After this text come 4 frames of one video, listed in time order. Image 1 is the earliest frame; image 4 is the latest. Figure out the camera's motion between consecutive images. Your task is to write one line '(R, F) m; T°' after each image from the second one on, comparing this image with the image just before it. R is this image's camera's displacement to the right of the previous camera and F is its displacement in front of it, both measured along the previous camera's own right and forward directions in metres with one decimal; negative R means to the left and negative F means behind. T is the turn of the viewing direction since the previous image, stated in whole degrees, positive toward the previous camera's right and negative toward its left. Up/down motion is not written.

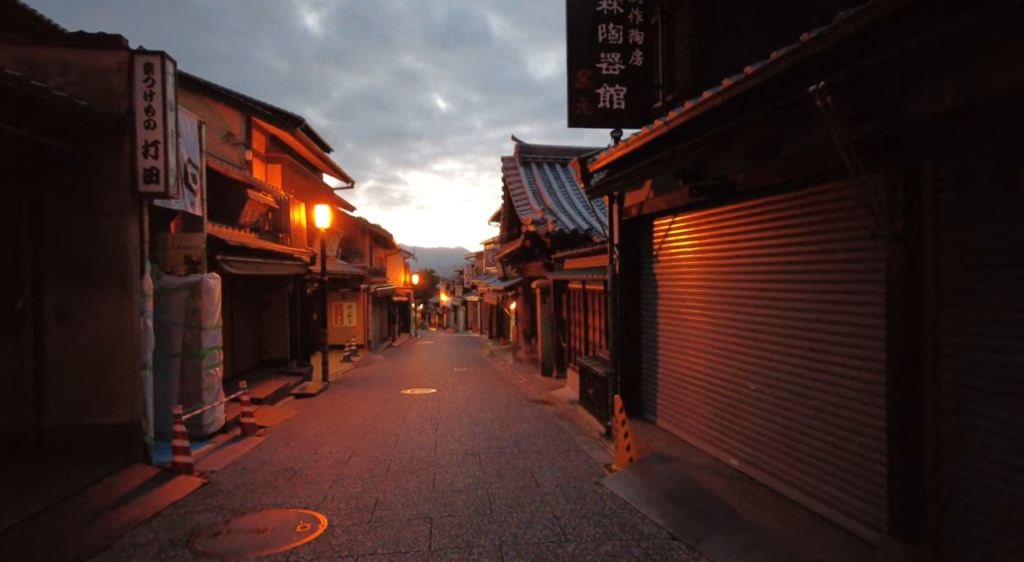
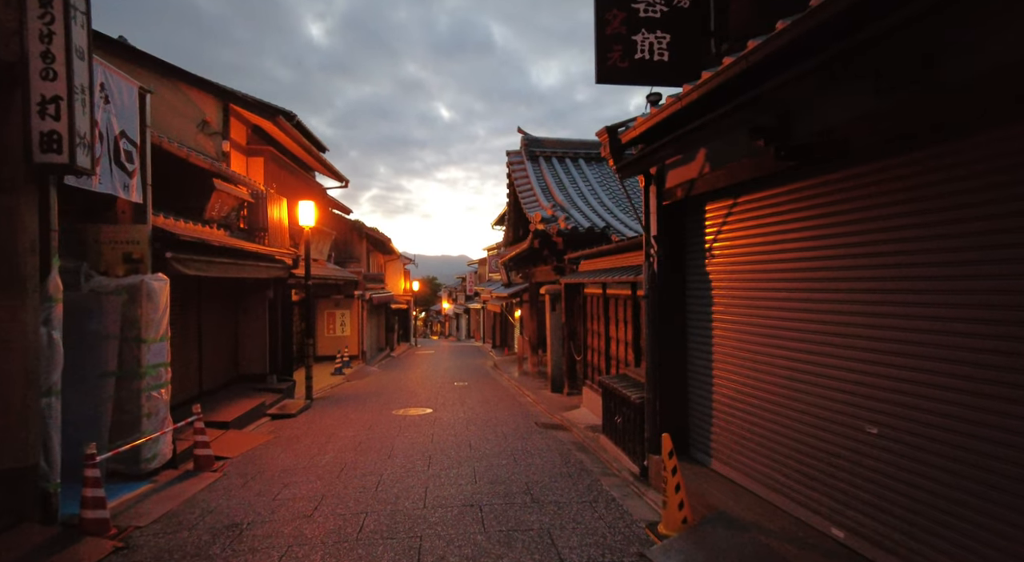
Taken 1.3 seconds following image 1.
(-0.1, +1.7) m; 0°
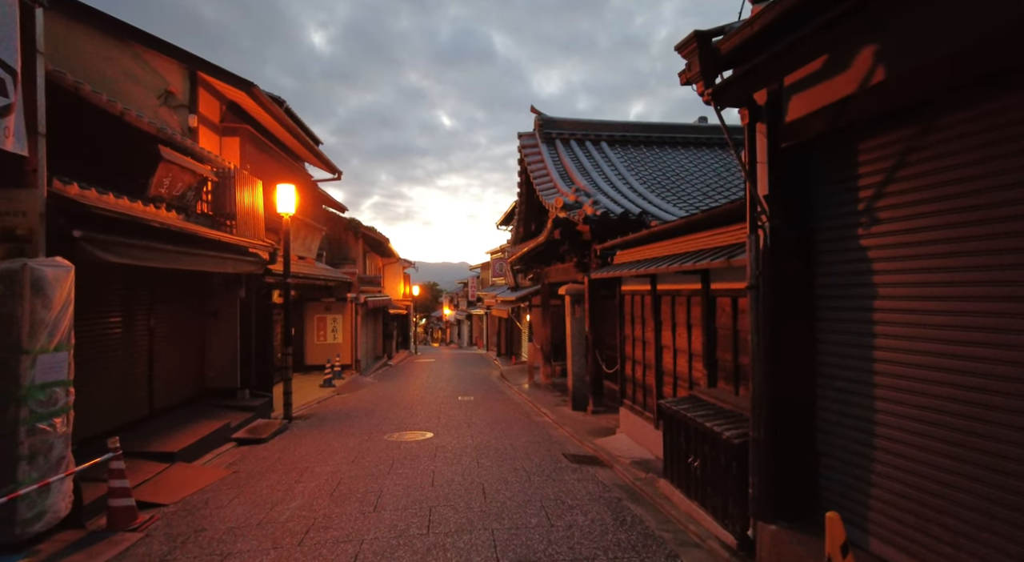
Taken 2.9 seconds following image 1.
(-0.3, +2.2) m; 0°
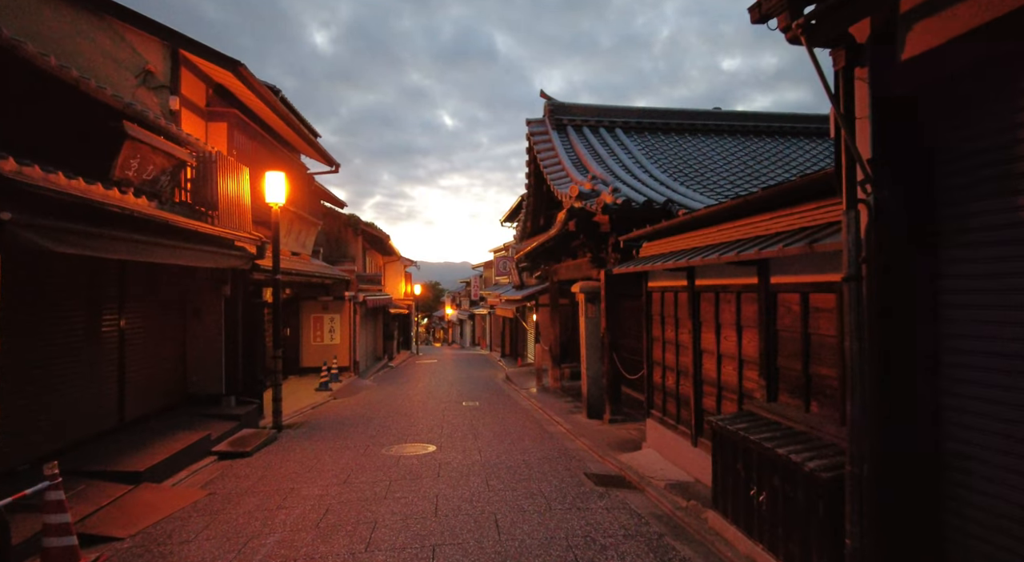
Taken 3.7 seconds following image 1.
(-0.2, +1.0) m; 0°
